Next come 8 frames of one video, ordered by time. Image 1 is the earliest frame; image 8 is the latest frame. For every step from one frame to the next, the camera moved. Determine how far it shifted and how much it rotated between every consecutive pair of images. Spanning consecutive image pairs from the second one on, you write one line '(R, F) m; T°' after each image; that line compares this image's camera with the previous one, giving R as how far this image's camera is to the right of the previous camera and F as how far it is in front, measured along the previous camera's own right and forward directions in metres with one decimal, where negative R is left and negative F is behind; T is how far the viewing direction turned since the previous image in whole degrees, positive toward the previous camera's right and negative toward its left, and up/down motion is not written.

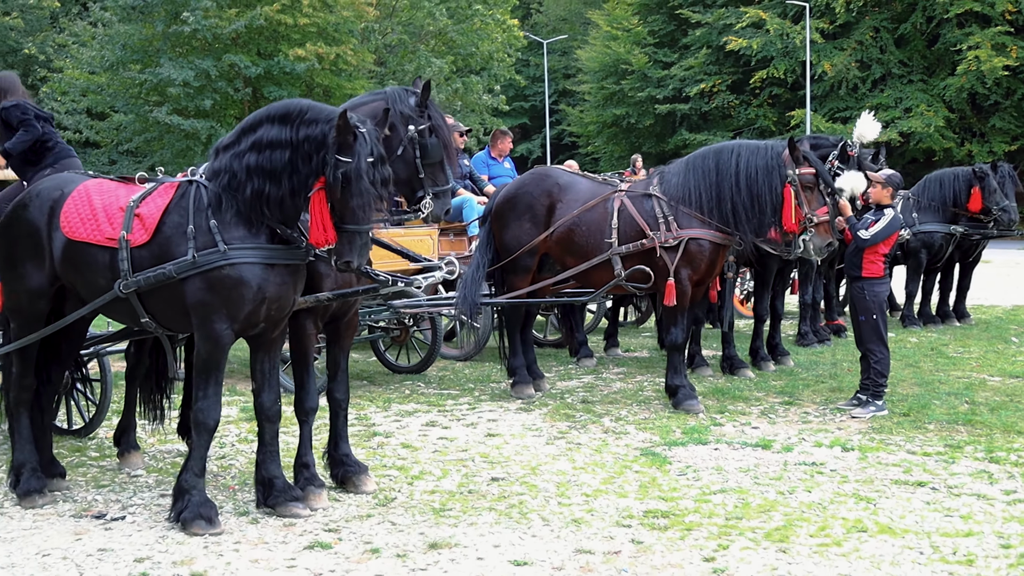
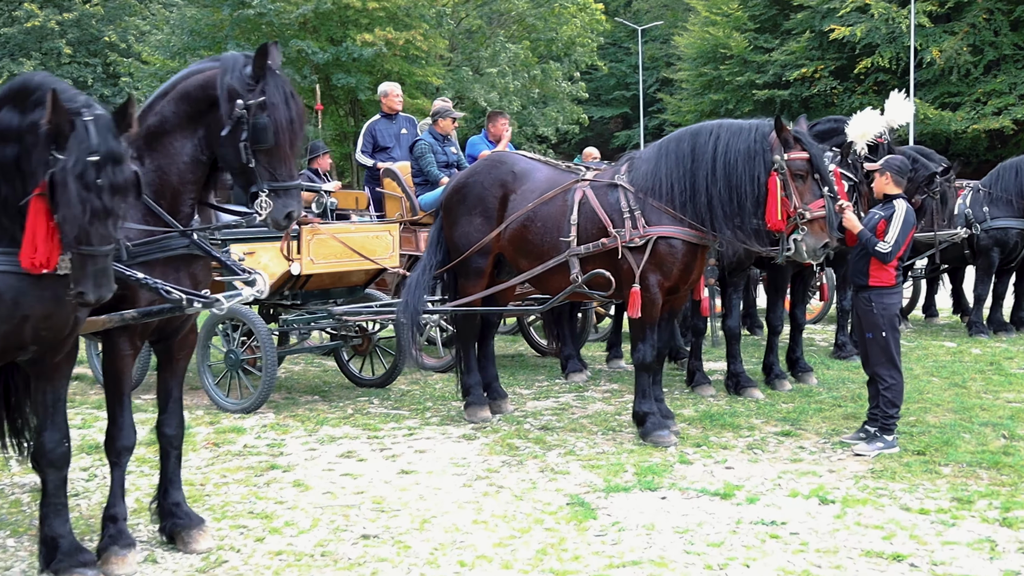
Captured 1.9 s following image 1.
(+0.7, +1.0) m; -5°
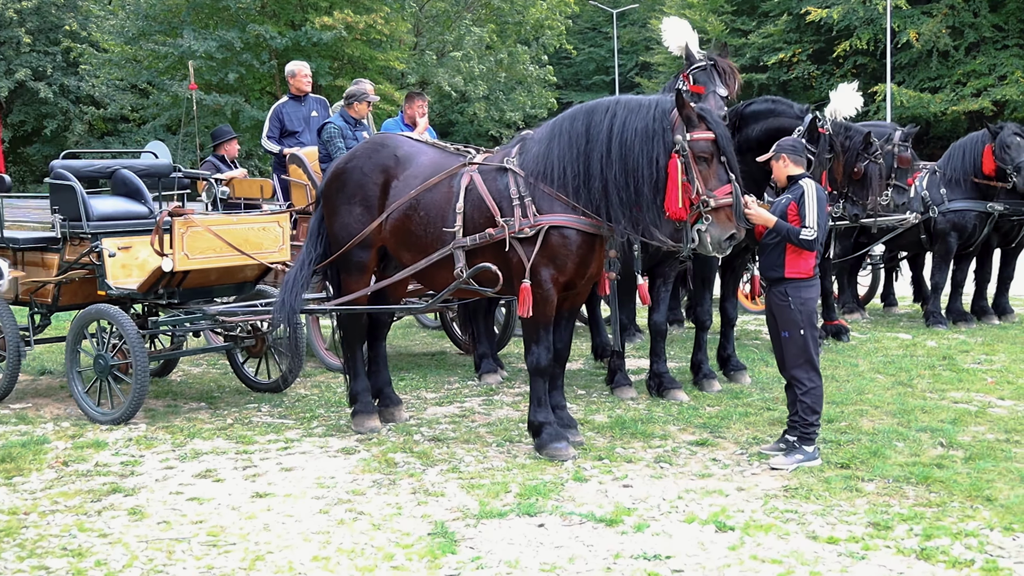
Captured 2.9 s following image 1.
(+0.4, +0.6) m; 0°
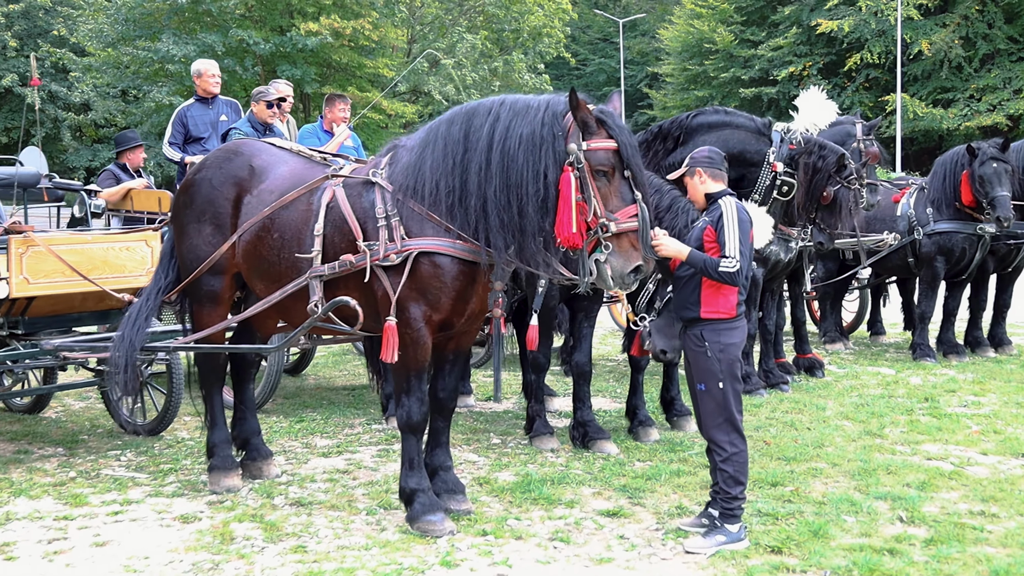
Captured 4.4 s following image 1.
(+0.4, +0.8) m; -1°
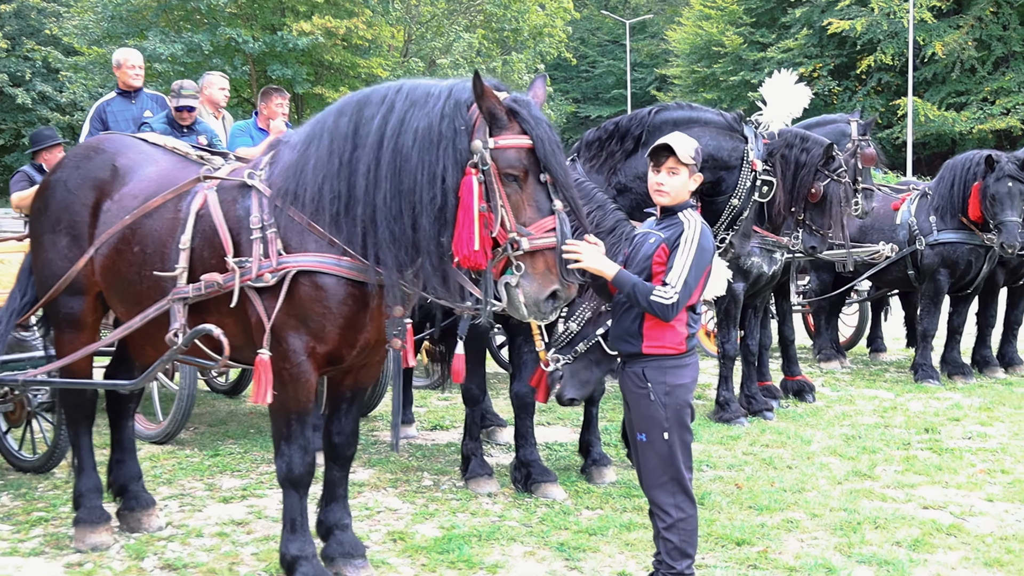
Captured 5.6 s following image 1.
(+0.3, +0.7) m; -1°
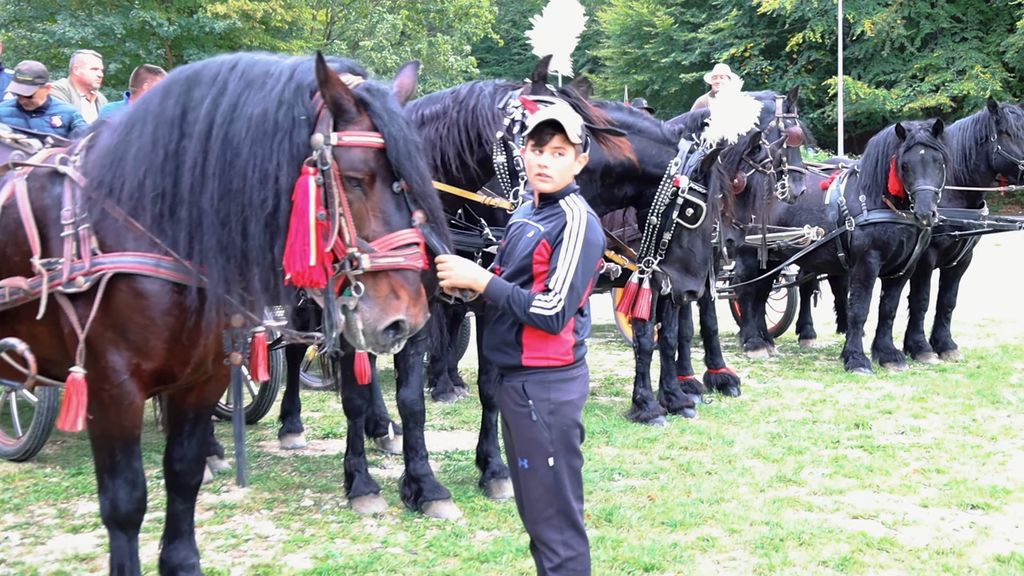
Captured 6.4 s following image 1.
(+0.2, +0.5) m; +3°
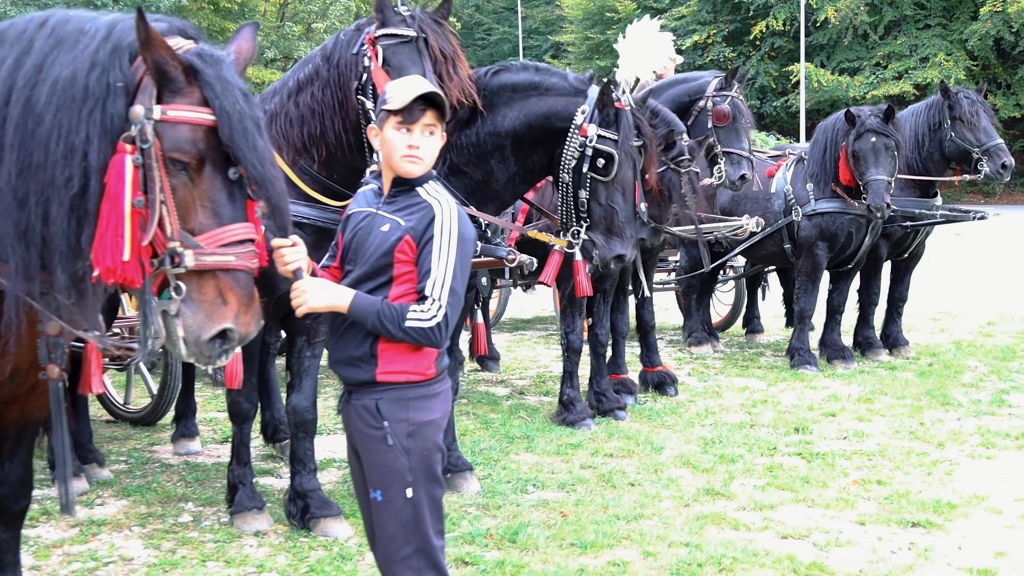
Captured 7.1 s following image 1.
(+0.2, +0.4) m; +1°
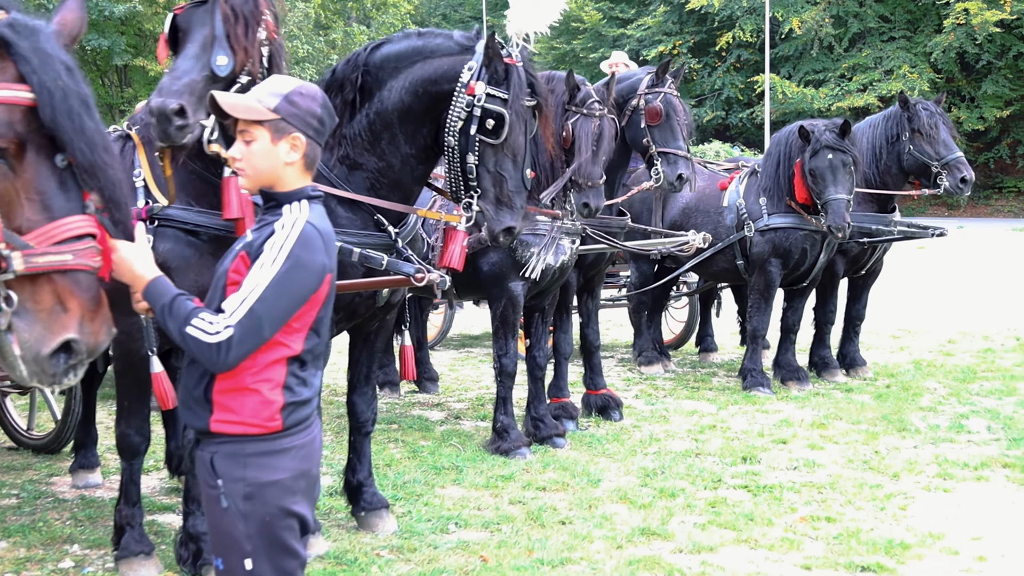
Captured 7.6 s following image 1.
(+0.1, +0.3) m; +1°
